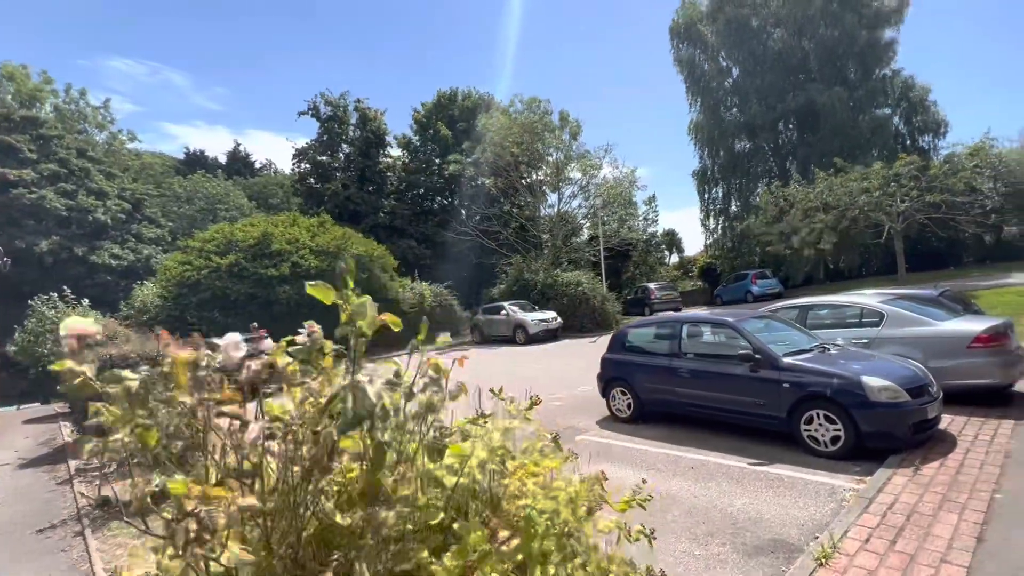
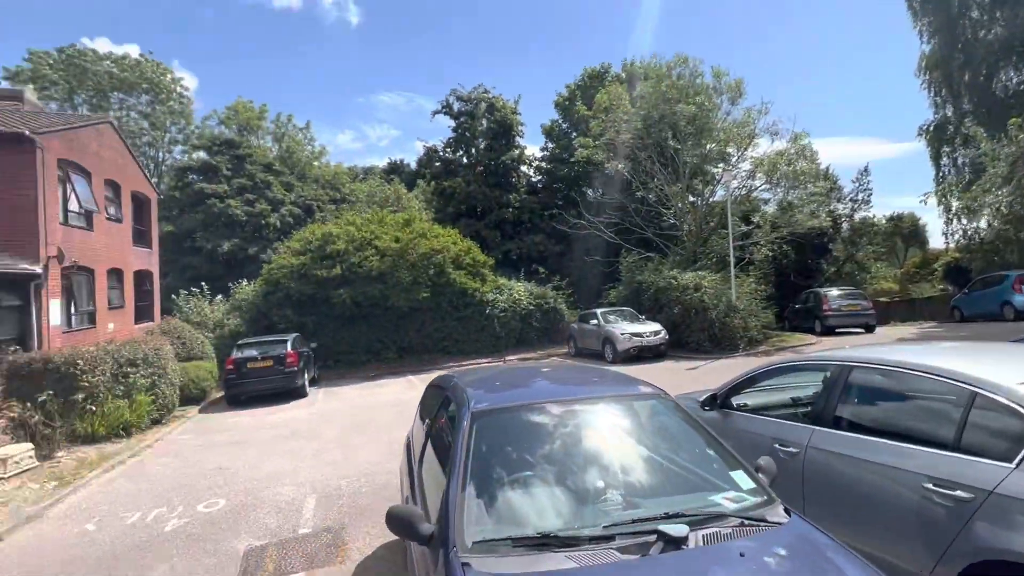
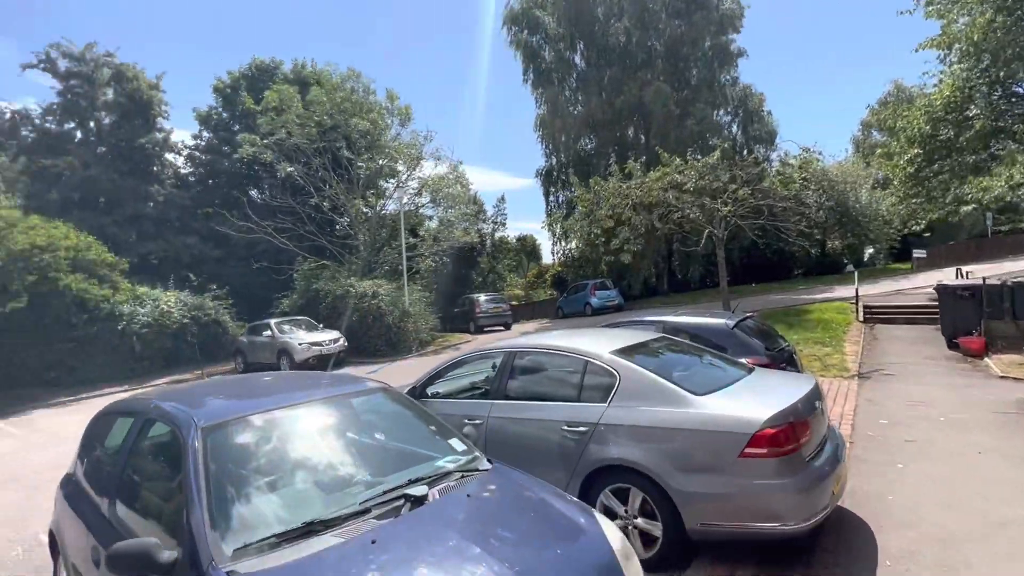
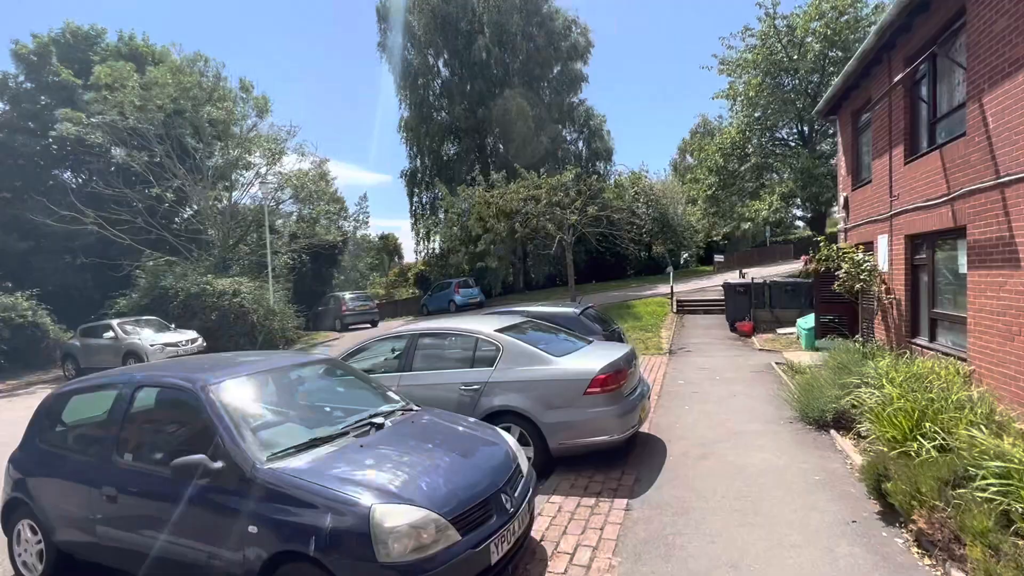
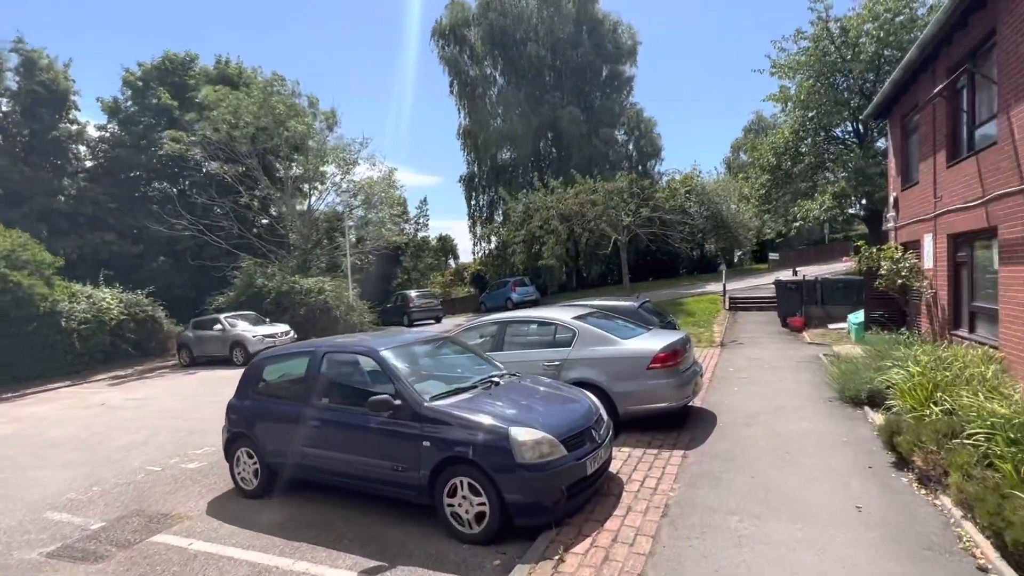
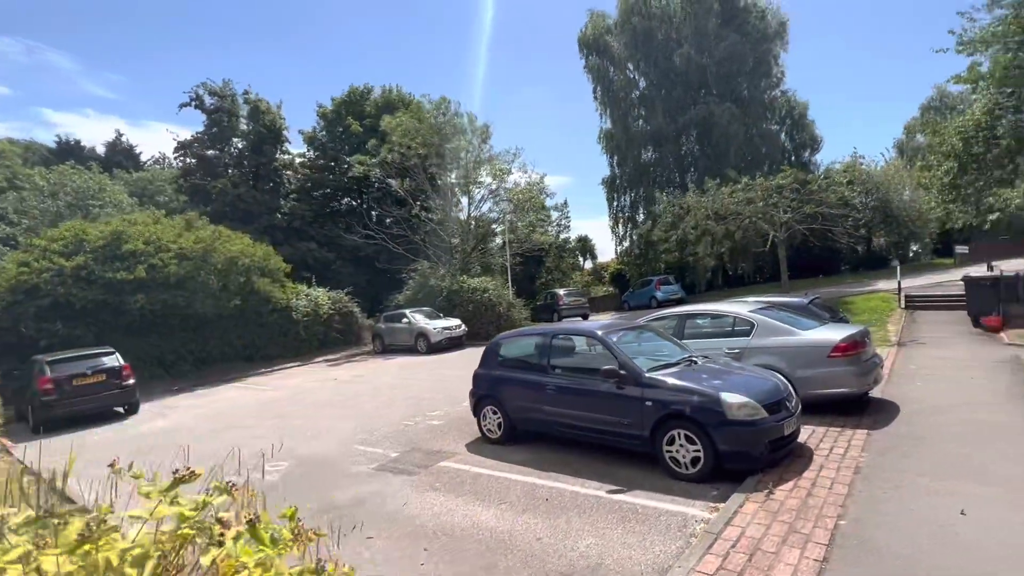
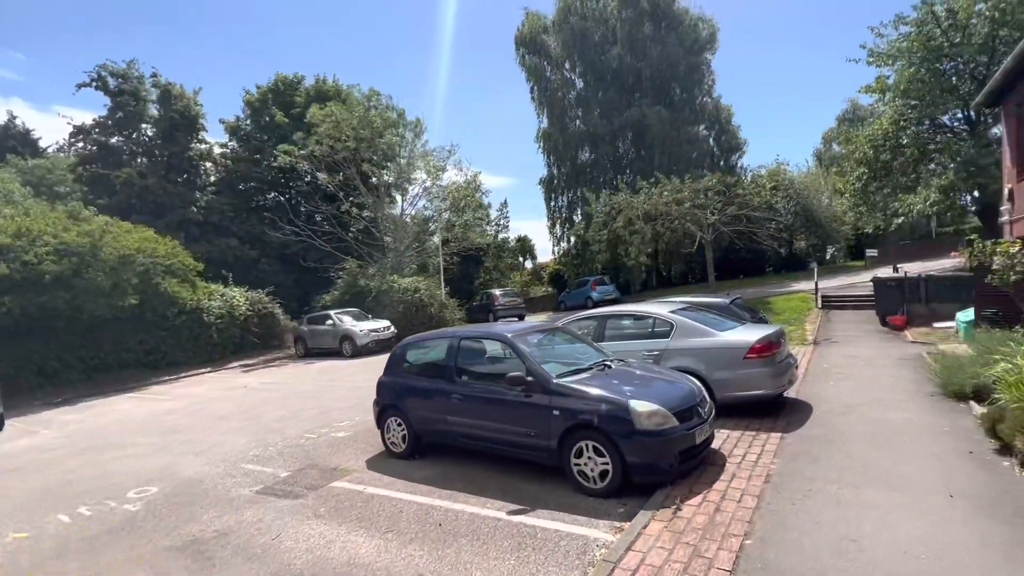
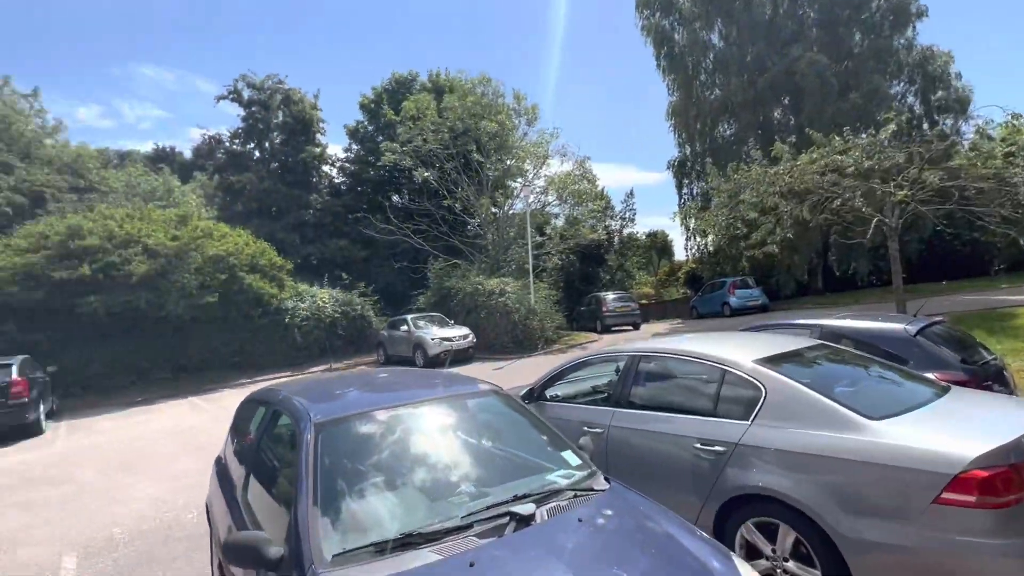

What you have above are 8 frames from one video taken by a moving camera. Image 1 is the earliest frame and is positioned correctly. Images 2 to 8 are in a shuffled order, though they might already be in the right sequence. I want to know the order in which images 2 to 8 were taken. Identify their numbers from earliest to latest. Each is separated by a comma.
6, 7, 5, 4, 3, 8, 2
